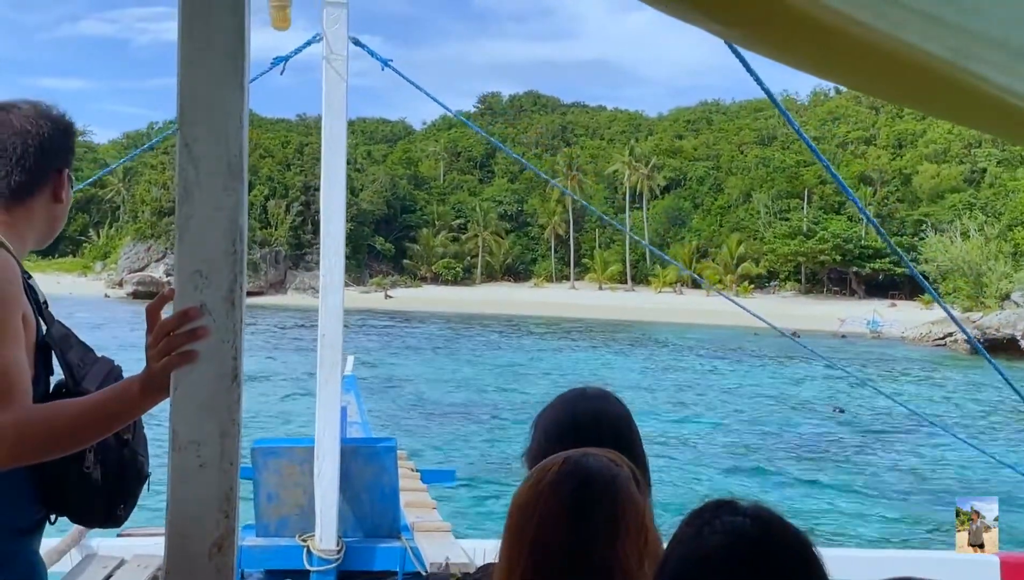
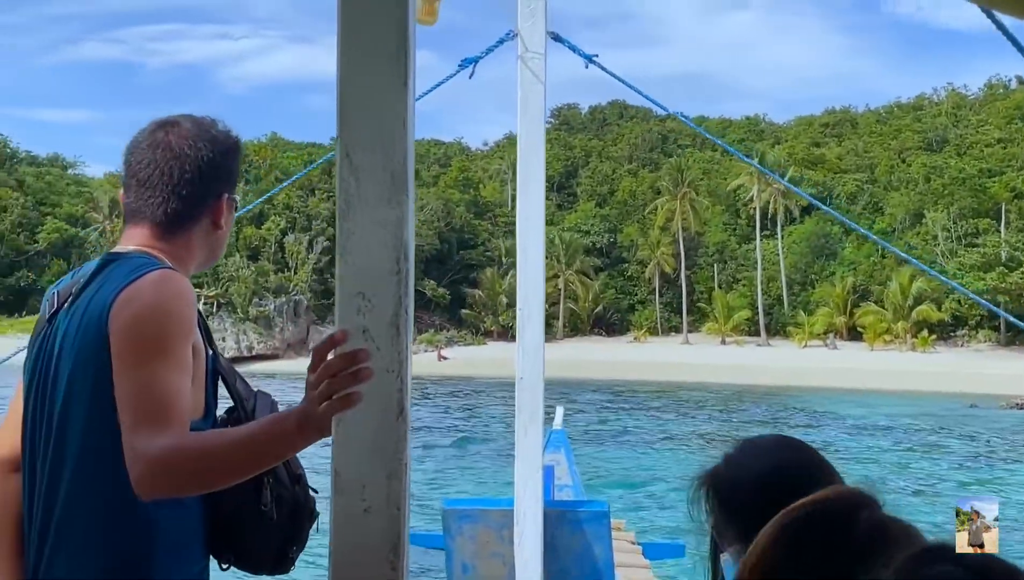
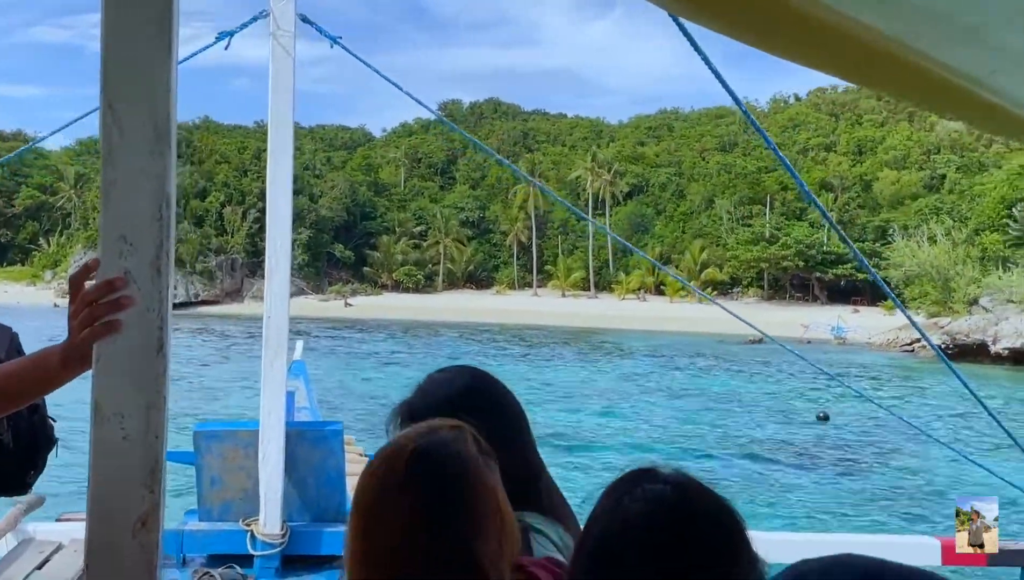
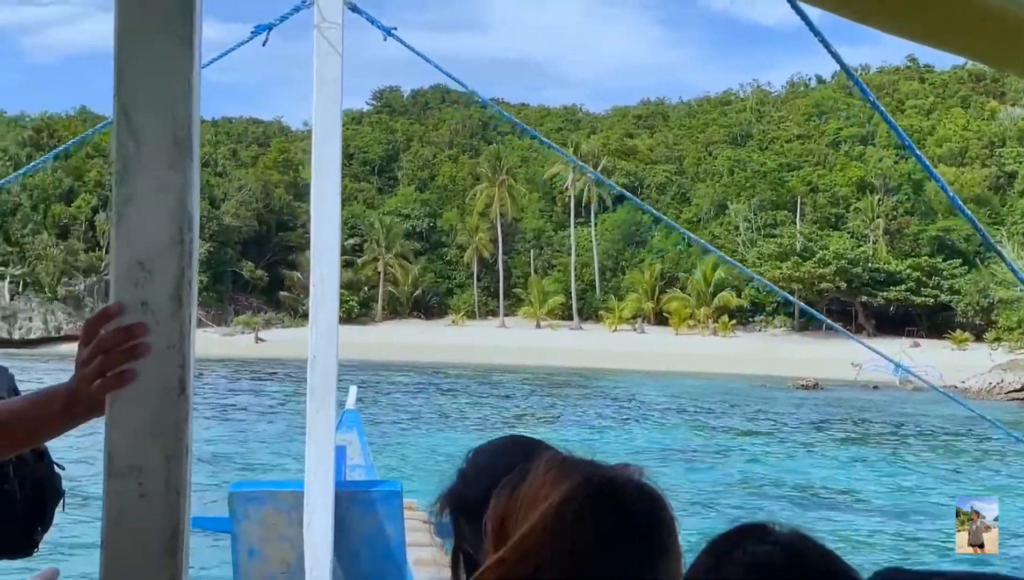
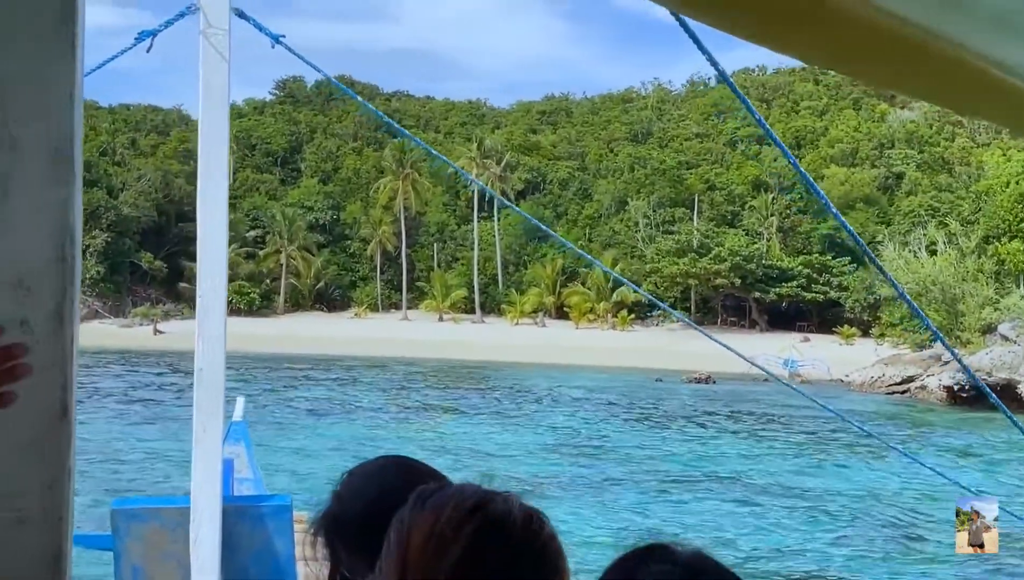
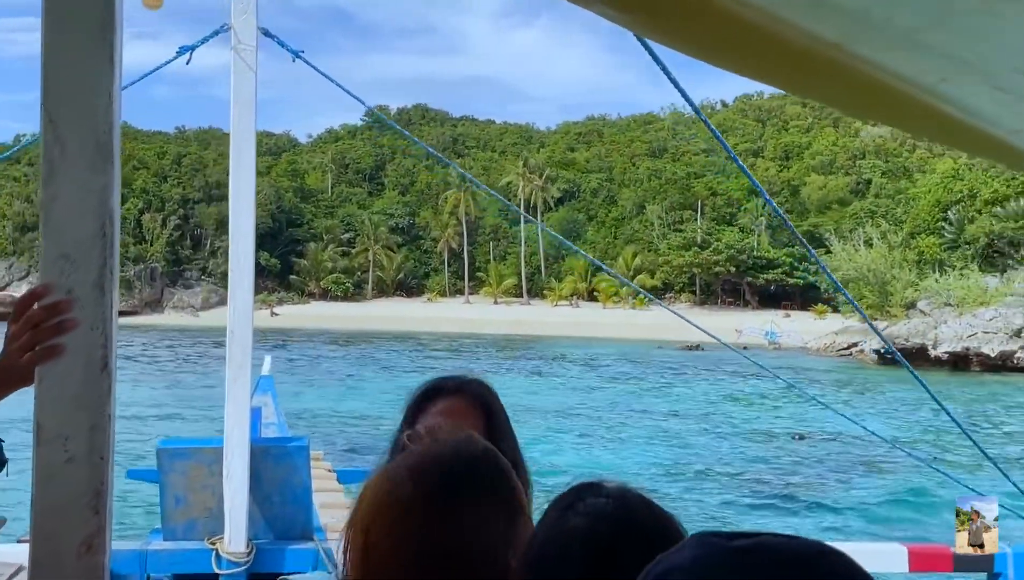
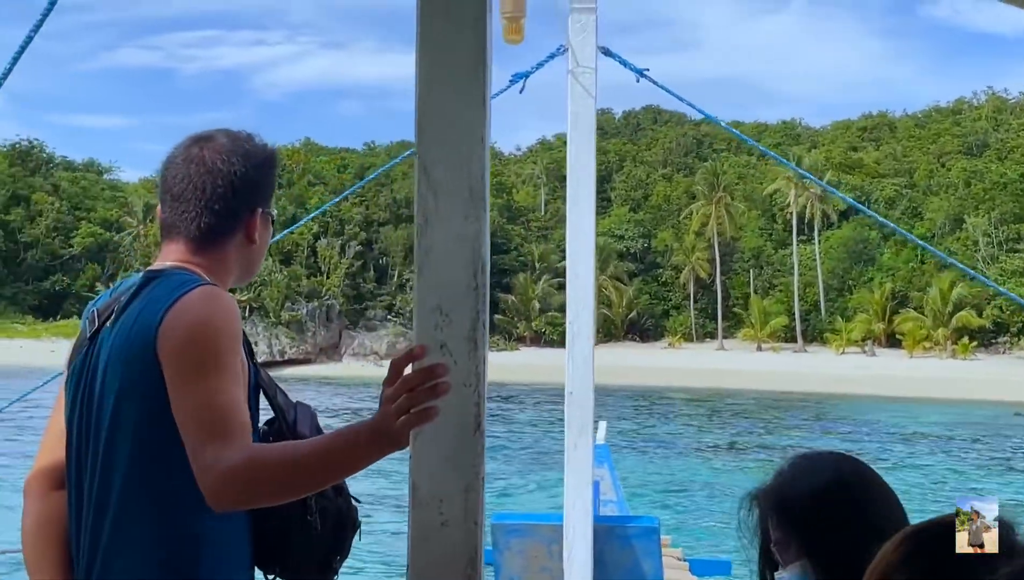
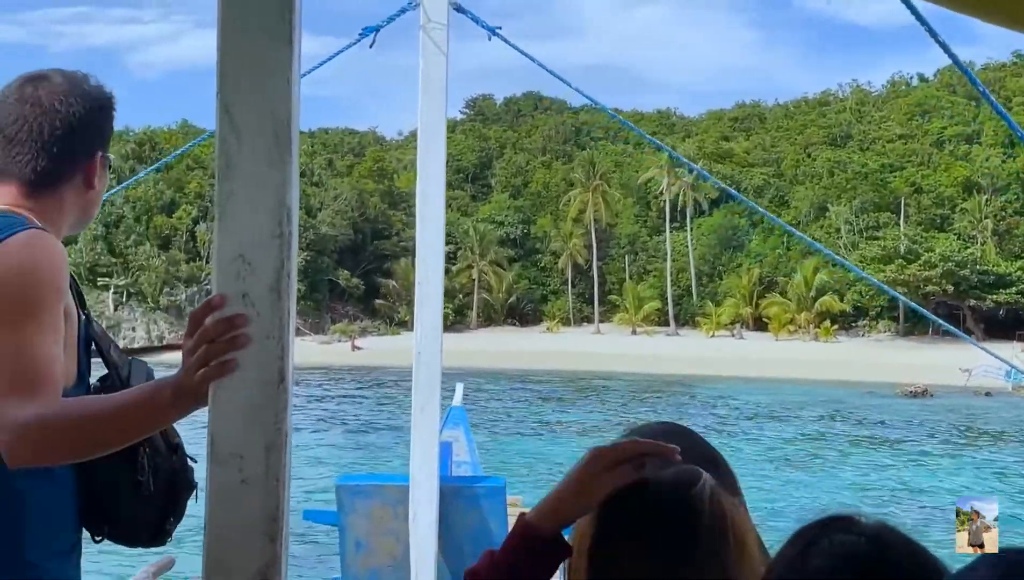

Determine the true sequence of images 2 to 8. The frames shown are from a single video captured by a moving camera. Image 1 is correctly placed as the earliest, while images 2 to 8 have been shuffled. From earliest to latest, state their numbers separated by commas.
3, 6, 5, 4, 8, 2, 7
